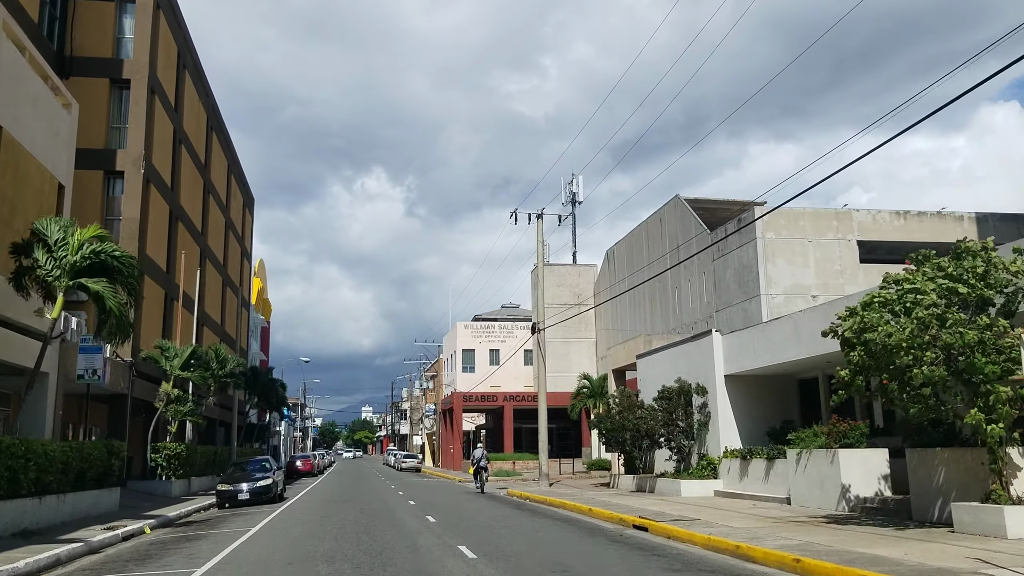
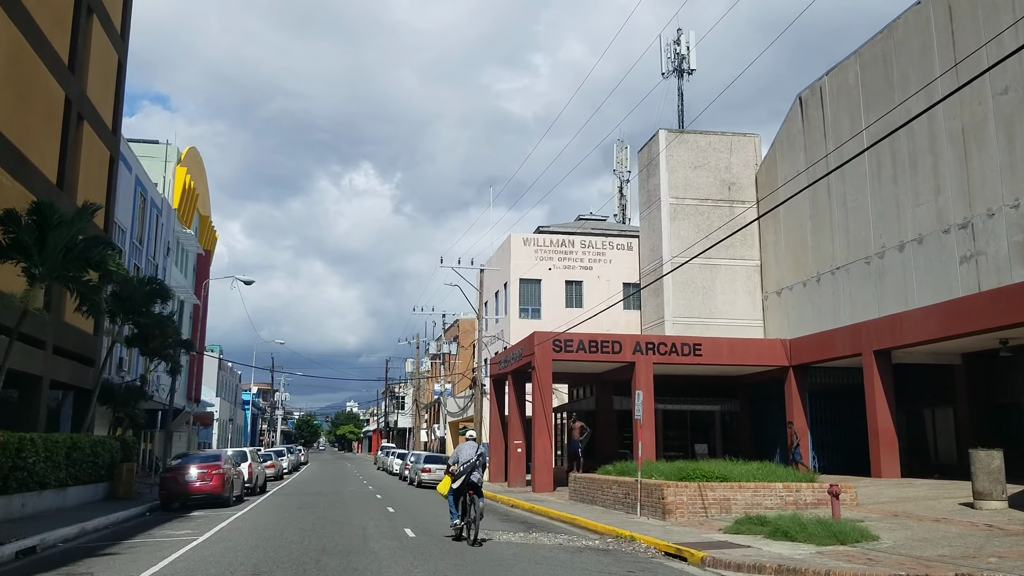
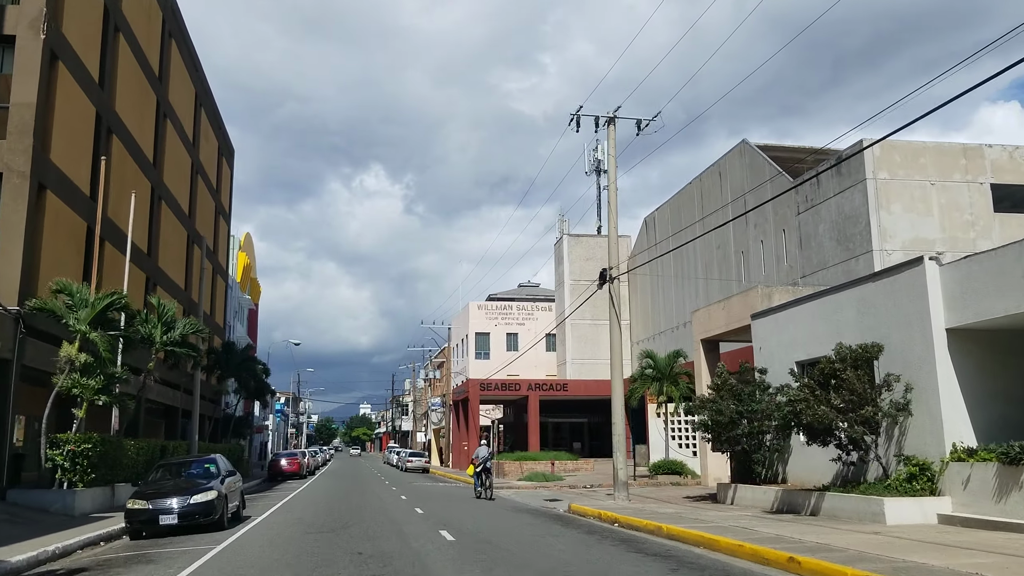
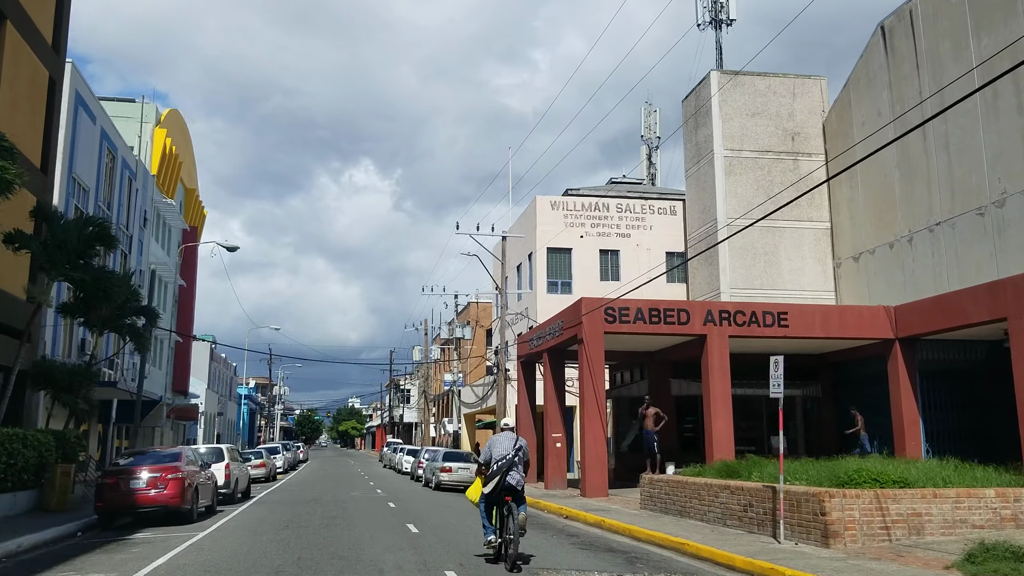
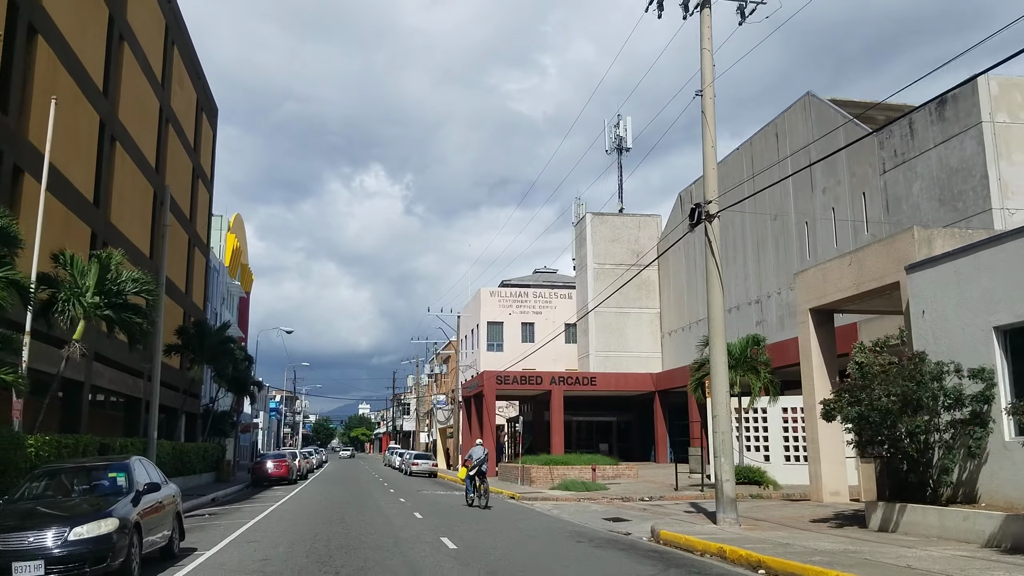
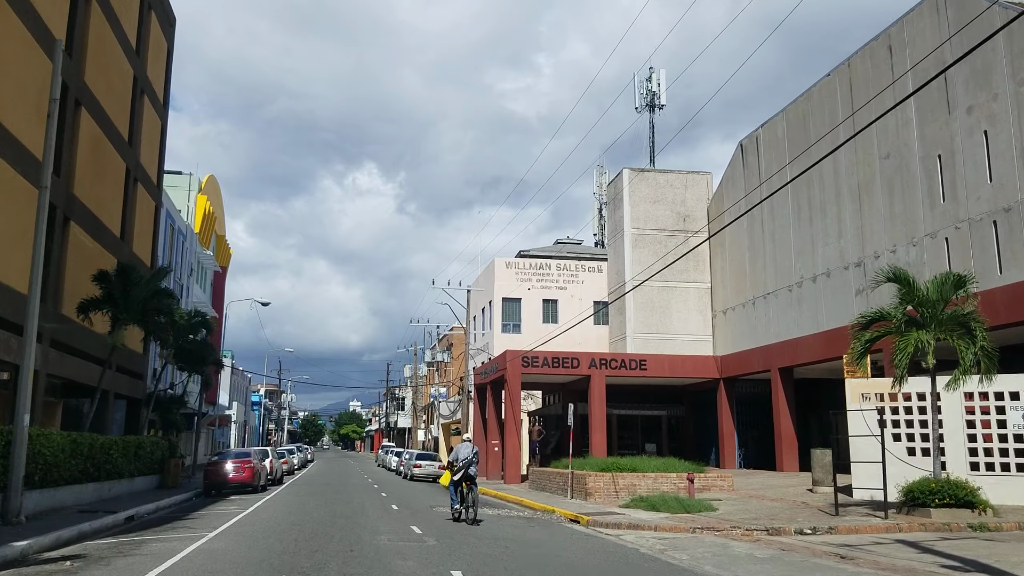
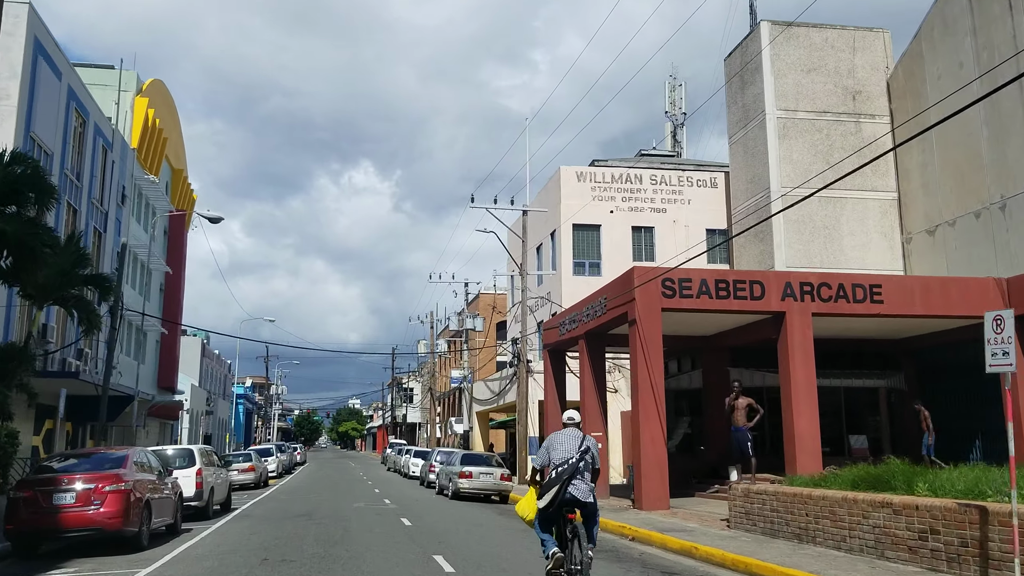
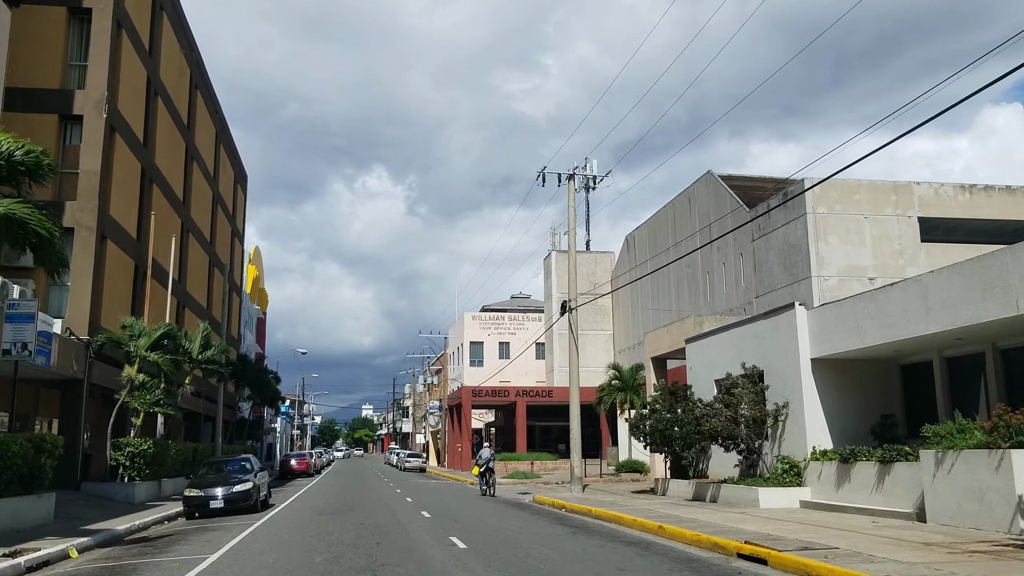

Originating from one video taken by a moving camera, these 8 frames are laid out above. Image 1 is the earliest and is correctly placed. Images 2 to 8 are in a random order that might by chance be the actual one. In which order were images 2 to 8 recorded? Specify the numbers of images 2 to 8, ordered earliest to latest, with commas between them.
8, 3, 5, 6, 2, 4, 7
